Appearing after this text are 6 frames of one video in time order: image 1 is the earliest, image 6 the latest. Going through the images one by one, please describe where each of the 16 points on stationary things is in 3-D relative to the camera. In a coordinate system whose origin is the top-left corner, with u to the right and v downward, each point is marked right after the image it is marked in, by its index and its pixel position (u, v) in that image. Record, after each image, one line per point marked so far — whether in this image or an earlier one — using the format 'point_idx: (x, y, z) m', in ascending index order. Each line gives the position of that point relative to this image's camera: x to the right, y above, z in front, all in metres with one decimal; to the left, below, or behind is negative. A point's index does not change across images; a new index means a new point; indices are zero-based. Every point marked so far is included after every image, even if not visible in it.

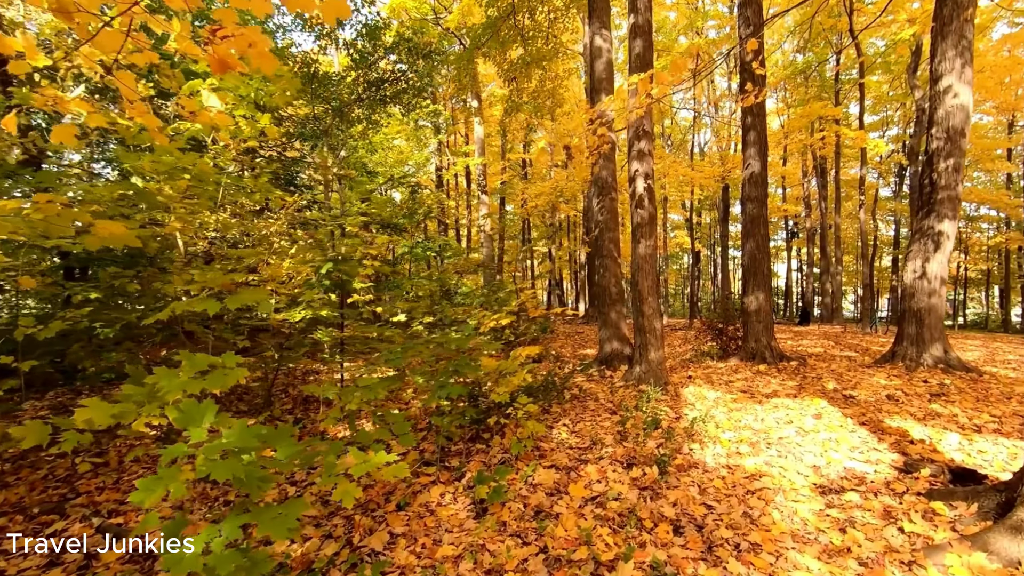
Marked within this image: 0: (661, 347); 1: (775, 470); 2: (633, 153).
0: (+1.7, -0.7, +5.9) m
1: (+1.7, -1.2, +3.4) m
2: (+1.4, +1.5, +6.0) m
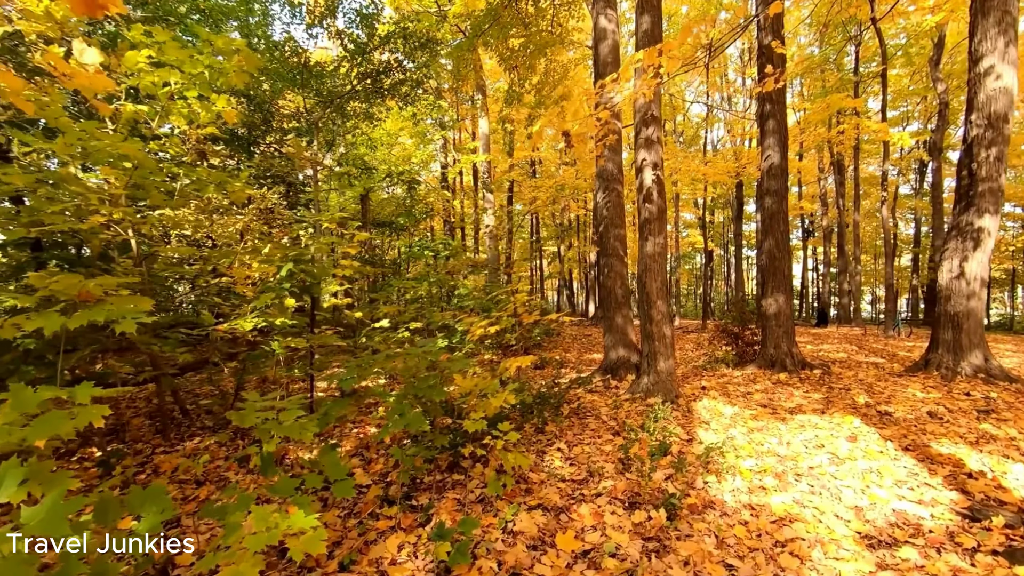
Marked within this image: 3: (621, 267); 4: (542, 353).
0: (+1.6, -0.7, +5.4) m
1: (+1.6, -1.2, +2.8) m
2: (+1.3, +1.5, +5.4) m
3: (+1.4, +0.3, +6.6) m
4: (+0.5, -1.2, +9.4) m
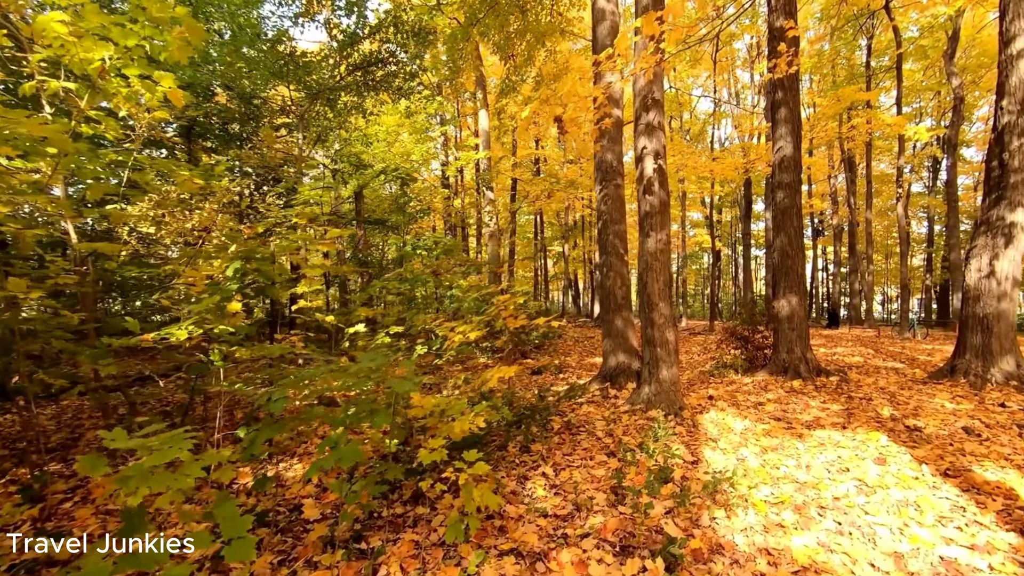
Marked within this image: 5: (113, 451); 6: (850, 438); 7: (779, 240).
0: (+1.5, -0.7, +4.9) m
1: (+1.4, -1.2, +2.3) m
2: (+1.2, +1.5, +4.9) m
3: (+1.3, +0.2, +6.2) m
4: (+0.5, -1.2, +8.9) m
5: (-3.0, -1.2, +4.0) m
6: (+2.6, -1.2, +4.1) m
7: (+3.6, +0.6, +7.1) m
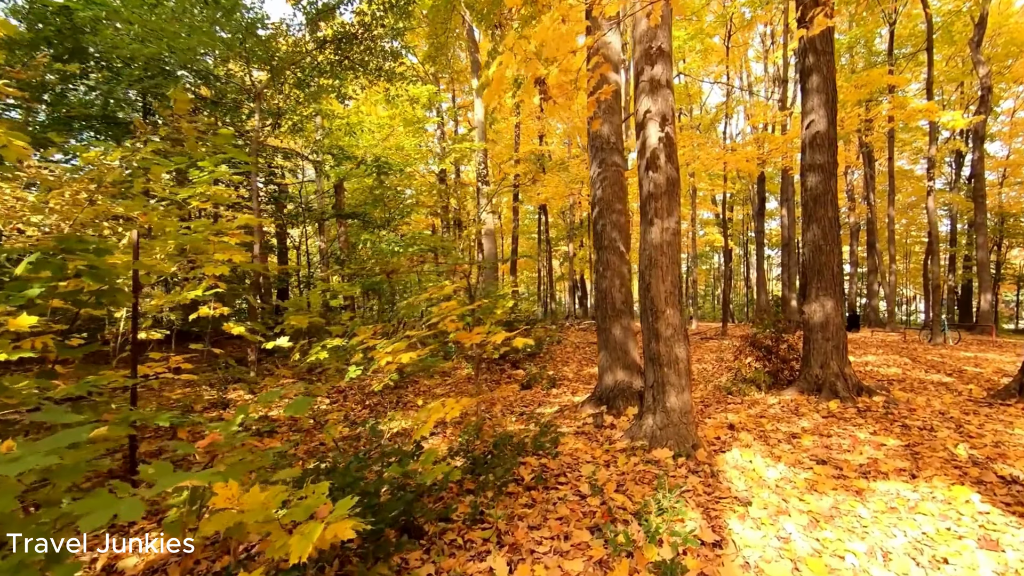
0: (+1.3, -0.7, +3.8) m
1: (+1.1, -1.2, +1.2) m
2: (+1.0, +1.5, +3.9) m
3: (+1.0, +0.2, +5.1) m
4: (+0.3, -1.2, +7.9) m
5: (-3.3, -1.2, +2.9) m
6: (+2.4, -1.2, +3.0) m
7: (+3.4, +0.6, +6.0) m
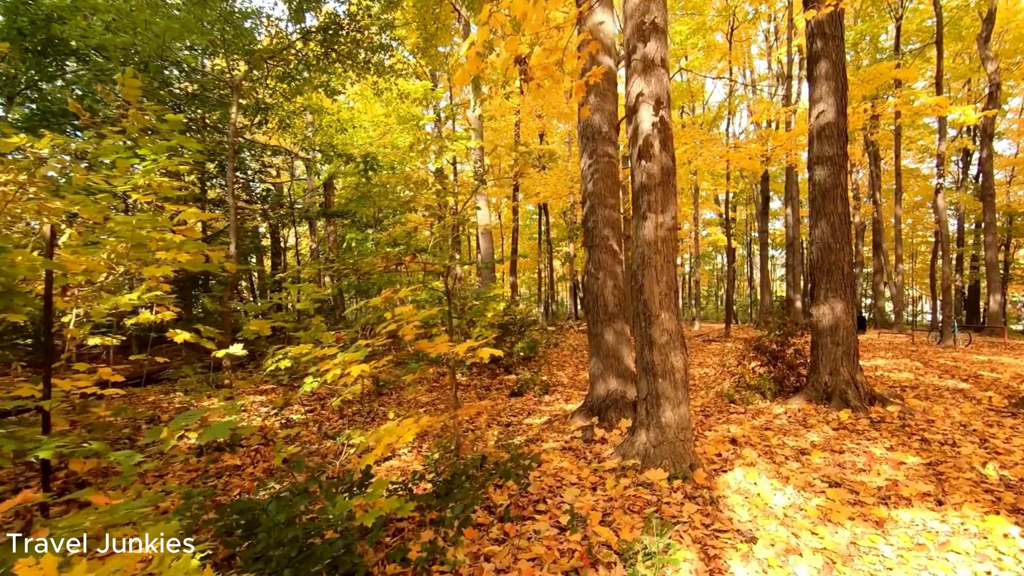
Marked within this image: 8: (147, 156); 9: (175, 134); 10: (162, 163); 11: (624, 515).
0: (+1.1, -0.7, +3.4) m
1: (+1.0, -1.2, +0.9) m
2: (+0.8, +1.5, +3.5) m
3: (+0.9, +0.2, +4.7) m
4: (+0.2, -1.3, +7.5) m
5: (-3.4, -1.3, +2.6) m
6: (+2.2, -1.2, +2.6) m
7: (+3.3, +0.6, +5.6) m
8: (-2.5, +0.9, +3.7) m
9: (-2.4, +1.1, +3.7) m
10: (-2.4, +0.9, +3.6) m
11: (+0.6, -1.1, +2.7) m
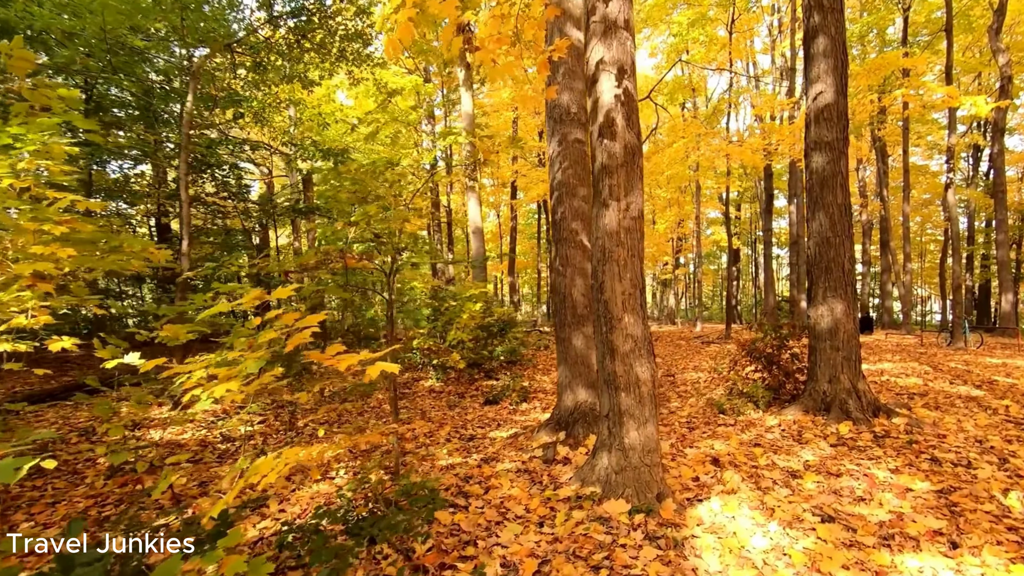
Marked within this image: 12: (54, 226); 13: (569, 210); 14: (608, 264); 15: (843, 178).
0: (+0.8, -0.7, +2.9) m
1: (+0.6, -1.2, +0.4) m
2: (+0.5, +1.5, +3.0) m
3: (+0.6, +0.2, +4.2) m
4: (-0.1, -1.2, +7.0) m
5: (-3.8, -1.3, +2.1) m
6: (+1.9, -1.2, +2.1) m
7: (+2.9, +0.6, +5.1) m
8: (-2.9, +0.9, +3.2) m
9: (-2.7, +1.1, +3.3) m
10: (-2.7, +0.9, +3.2) m
11: (+0.2, -1.1, +2.3) m
12: (-2.7, +0.3, +3.3) m
13: (+0.5, +0.6, +4.2) m
14: (+0.5, +0.1, +3.0) m
15: (+3.1, +1.0, +5.0) m
